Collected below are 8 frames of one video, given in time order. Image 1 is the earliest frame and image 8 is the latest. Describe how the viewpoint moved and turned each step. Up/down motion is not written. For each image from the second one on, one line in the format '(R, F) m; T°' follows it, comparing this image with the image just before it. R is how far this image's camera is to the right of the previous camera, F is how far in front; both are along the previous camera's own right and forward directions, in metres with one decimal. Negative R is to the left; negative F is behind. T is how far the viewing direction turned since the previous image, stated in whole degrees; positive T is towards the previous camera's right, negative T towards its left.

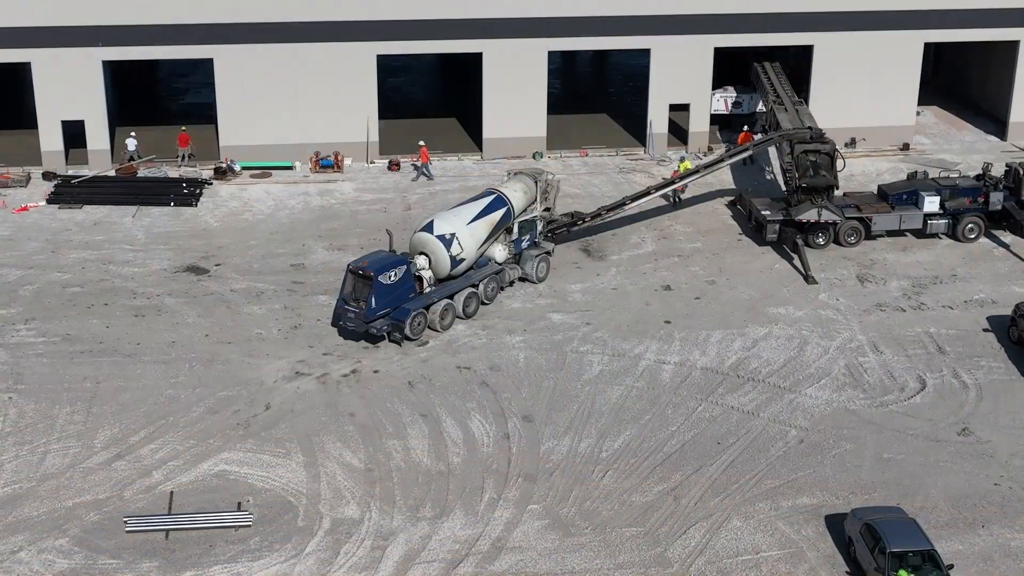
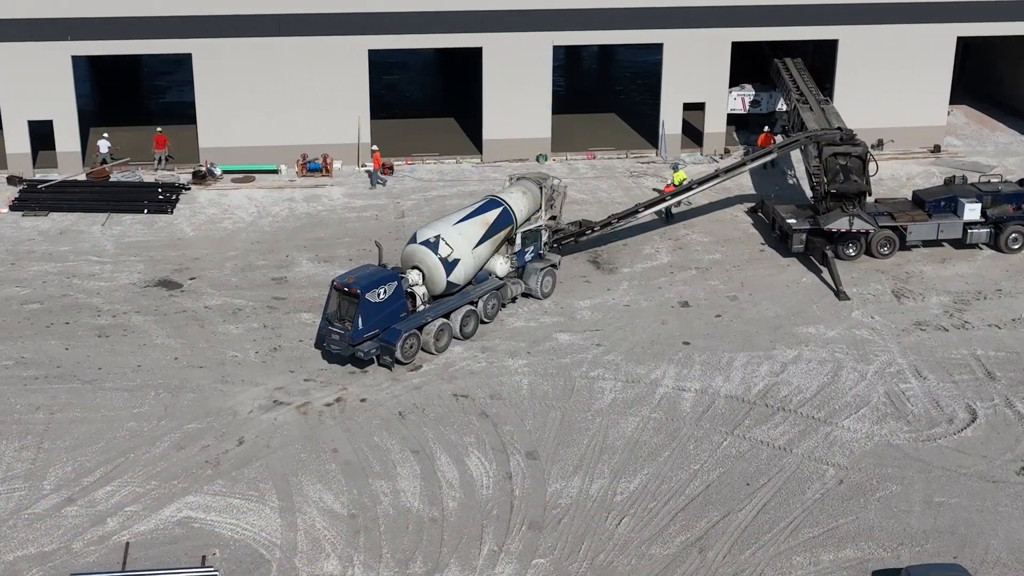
(0.0, +2.6) m; 0°
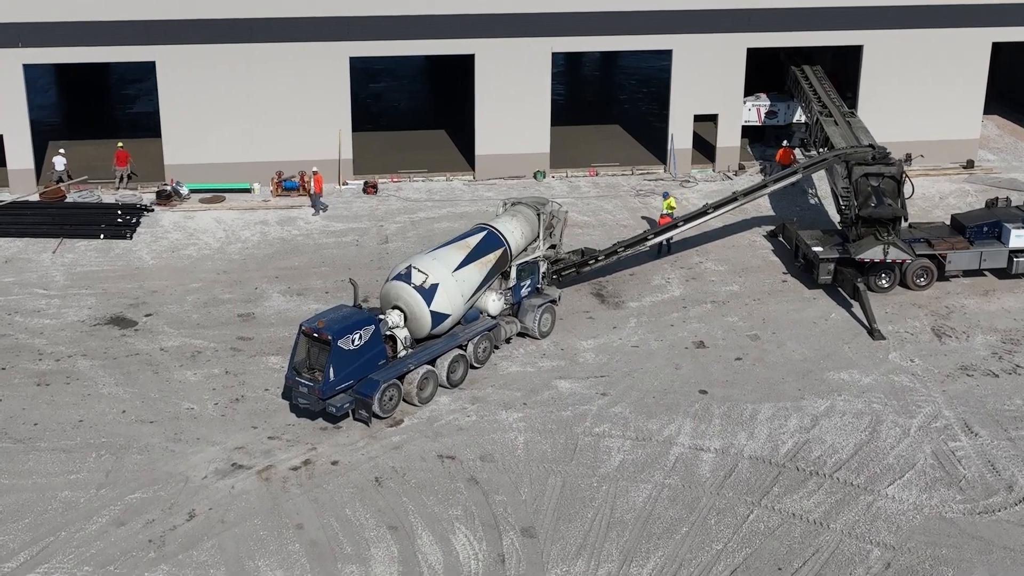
(+0.1, +2.9) m; 0°
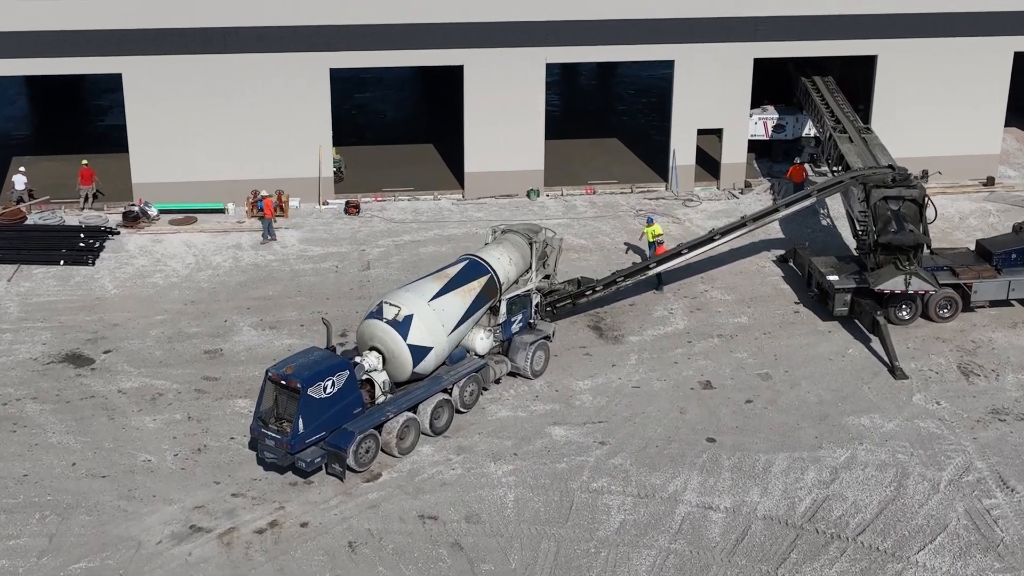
(+0.1, +1.9) m; 0°
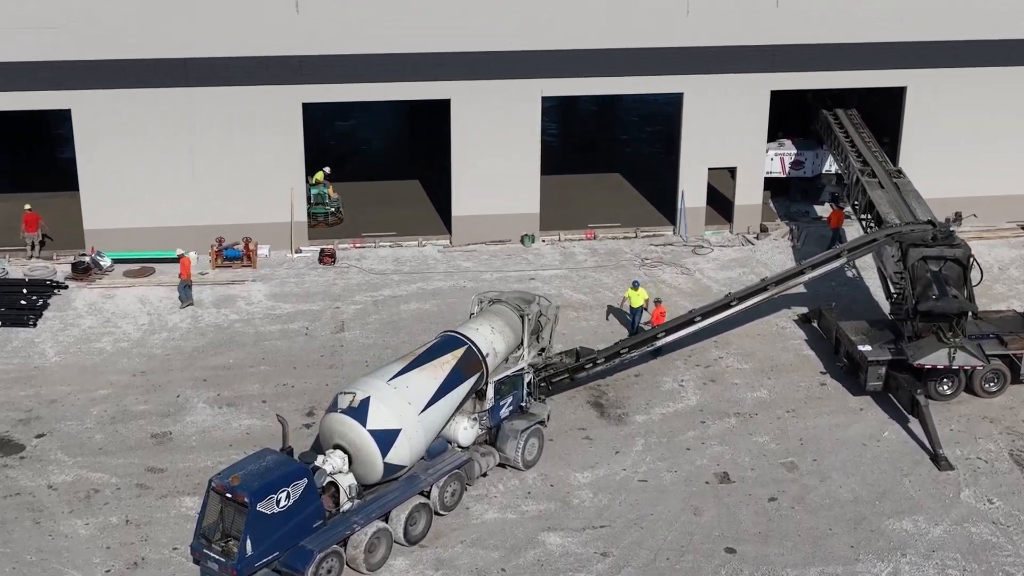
(+0.2, +2.7) m; 0°
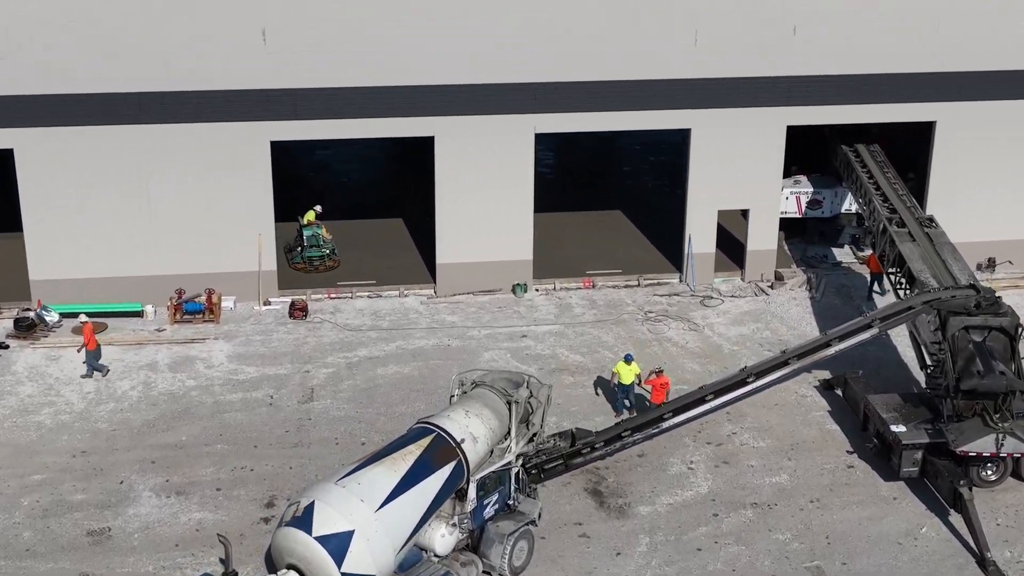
(+0.2, +2.4) m; 0°
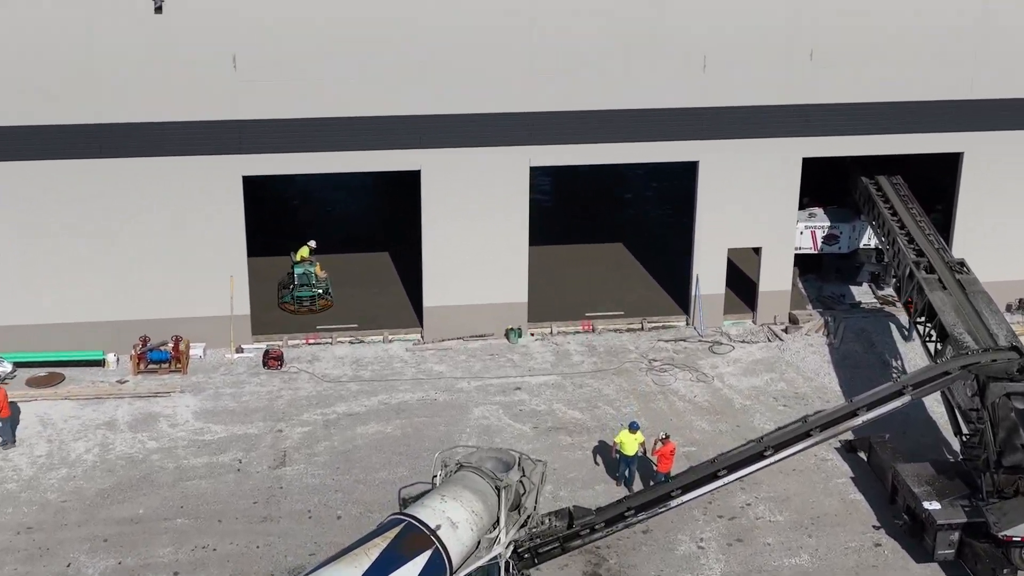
(+0.1, +1.8) m; 0°
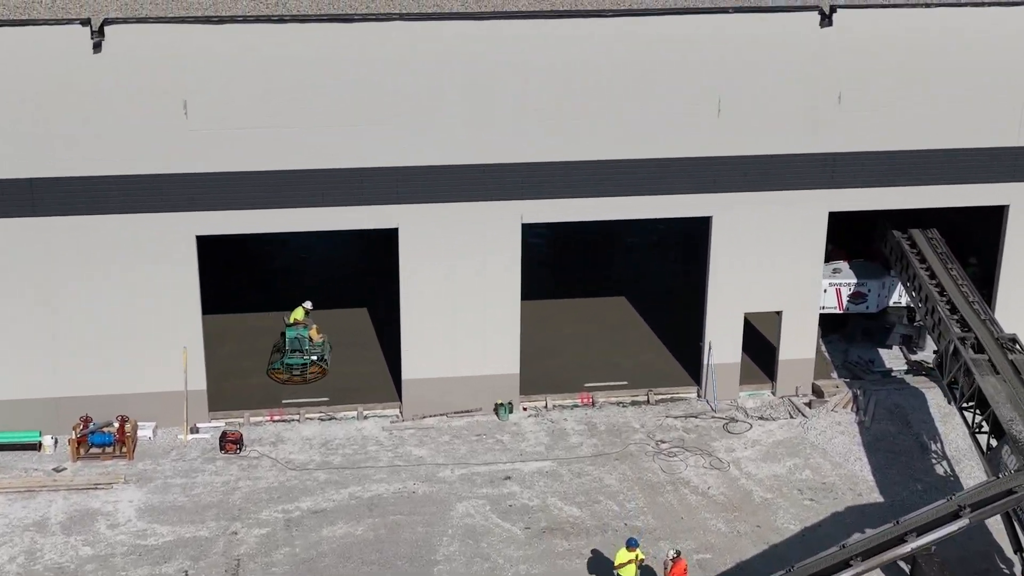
(+0.1, +2.5) m; 0°
